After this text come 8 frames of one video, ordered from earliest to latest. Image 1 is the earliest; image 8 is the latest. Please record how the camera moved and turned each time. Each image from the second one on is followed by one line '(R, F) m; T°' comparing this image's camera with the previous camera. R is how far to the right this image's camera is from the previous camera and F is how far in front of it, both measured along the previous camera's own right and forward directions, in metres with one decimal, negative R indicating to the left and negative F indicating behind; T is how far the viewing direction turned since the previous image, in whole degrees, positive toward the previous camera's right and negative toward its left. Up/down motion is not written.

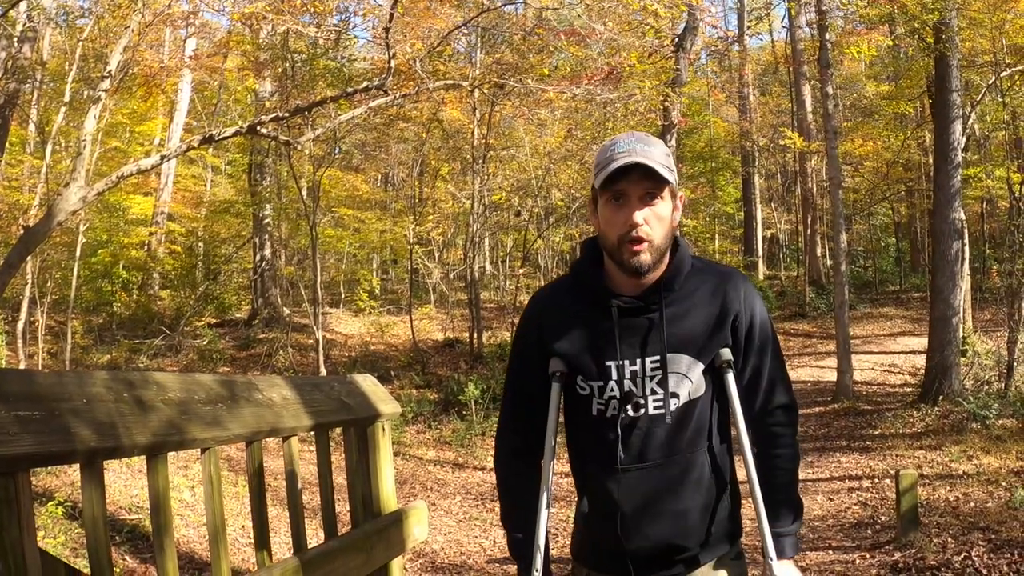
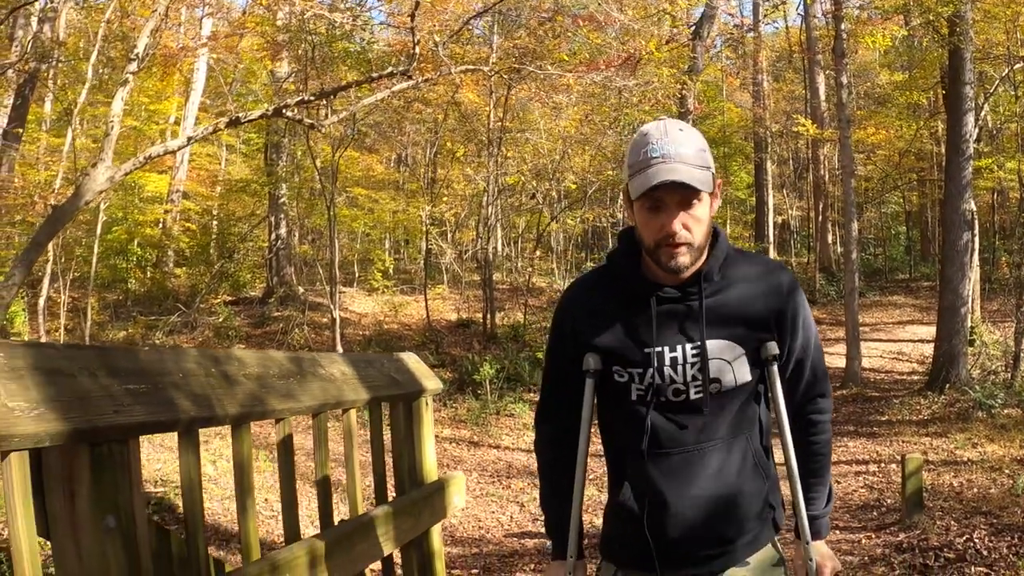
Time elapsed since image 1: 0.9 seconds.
(-0.1, -0.2) m; -1°
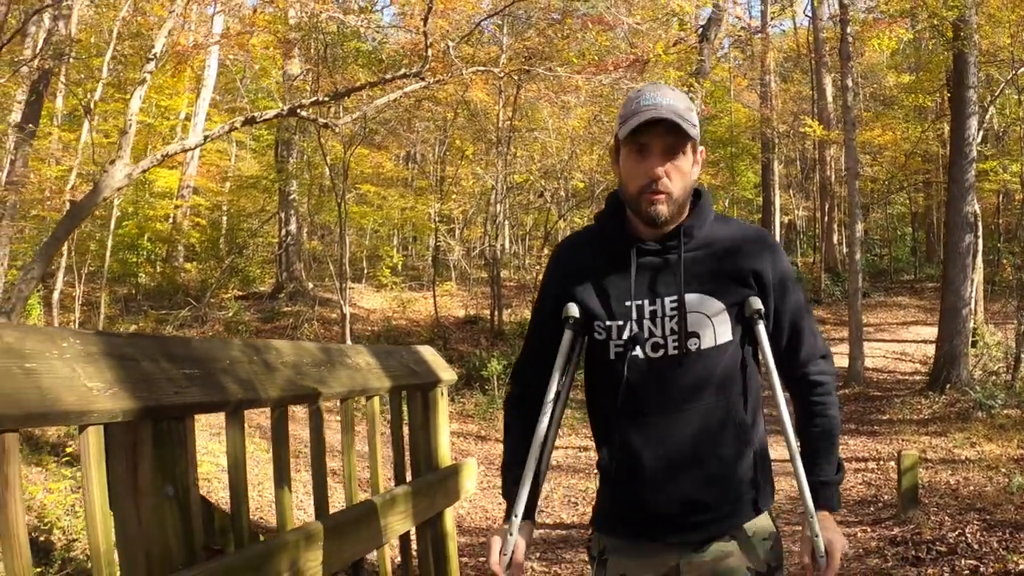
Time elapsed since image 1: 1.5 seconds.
(0.0, -0.2) m; 0°
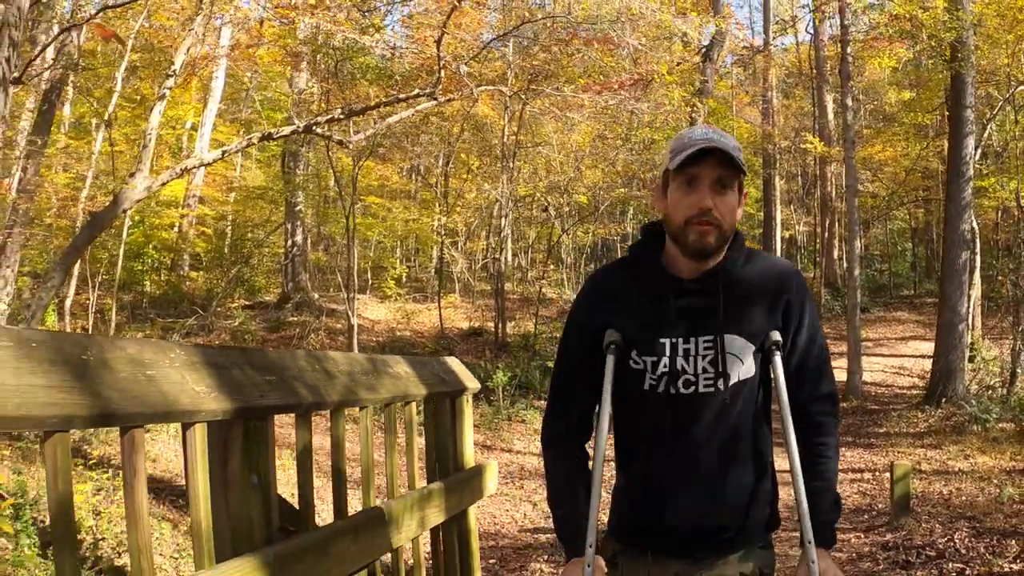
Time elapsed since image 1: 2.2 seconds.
(-0.1, -0.3) m; 0°
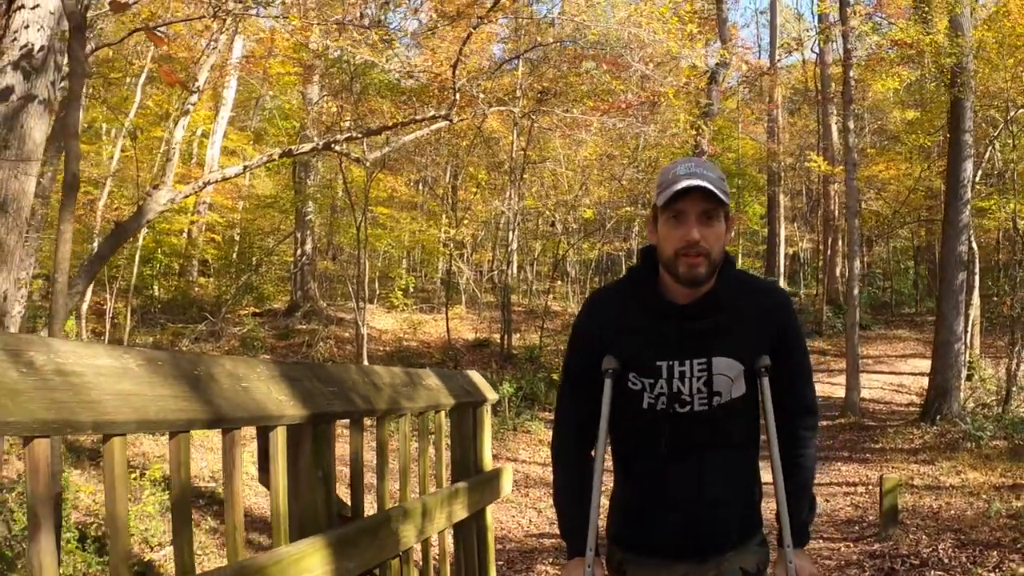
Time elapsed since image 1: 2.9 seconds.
(0.0, -0.3) m; 0°
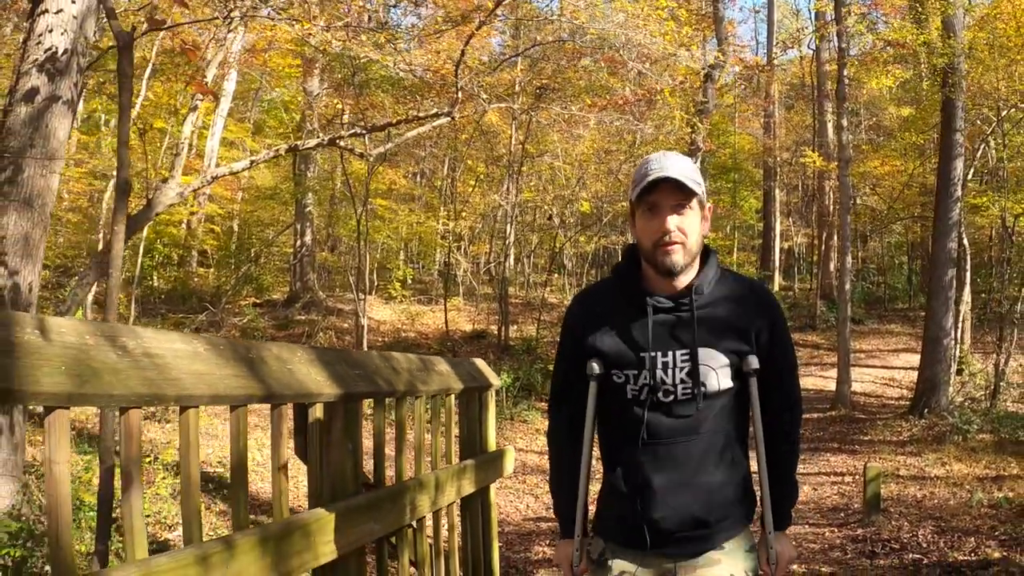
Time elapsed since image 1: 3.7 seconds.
(0.0, -0.2) m; 0°
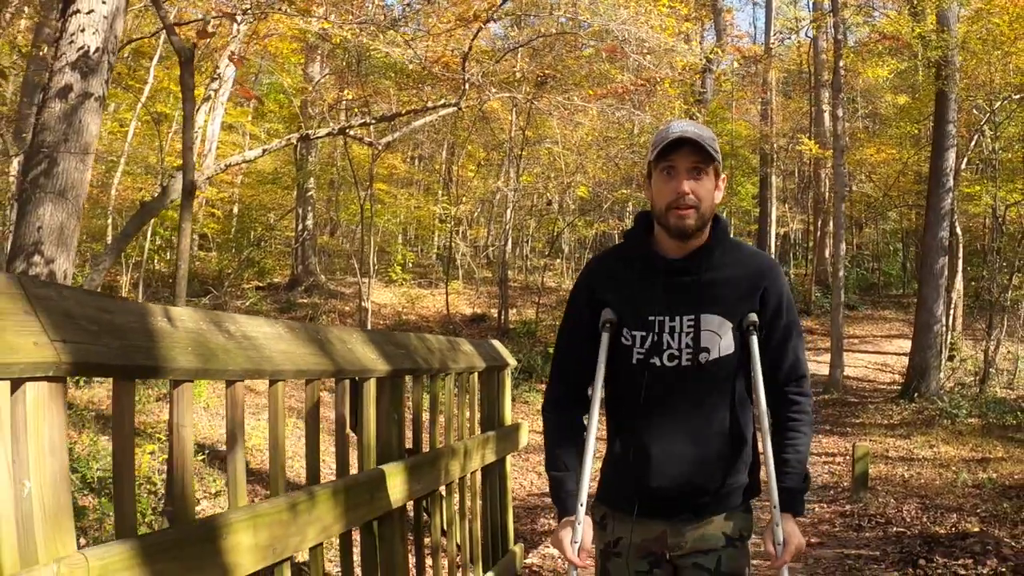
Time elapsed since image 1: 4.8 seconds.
(-0.1, -0.3) m; 0°
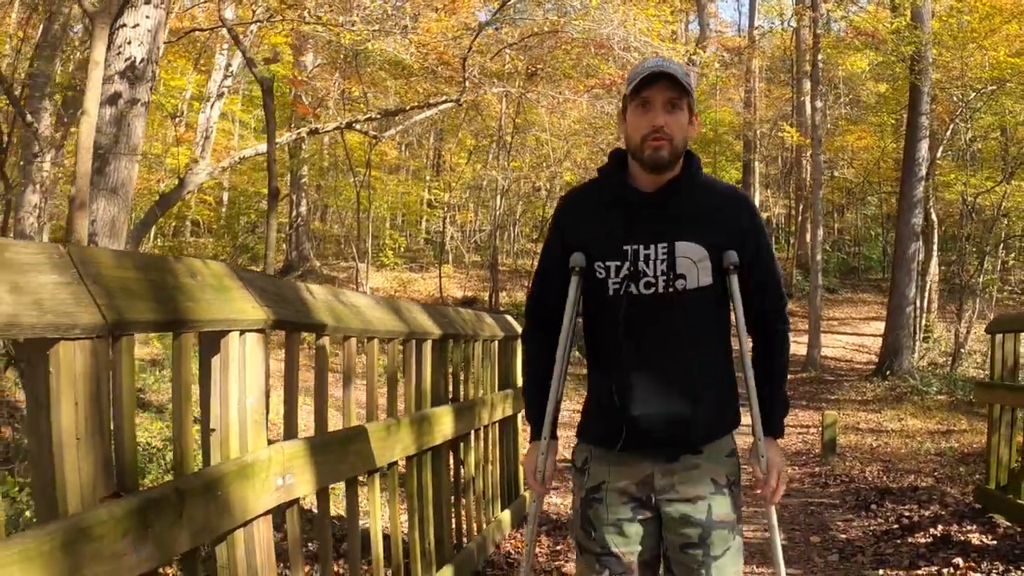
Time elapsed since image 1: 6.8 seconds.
(-0.1, -0.6) m; +1°
